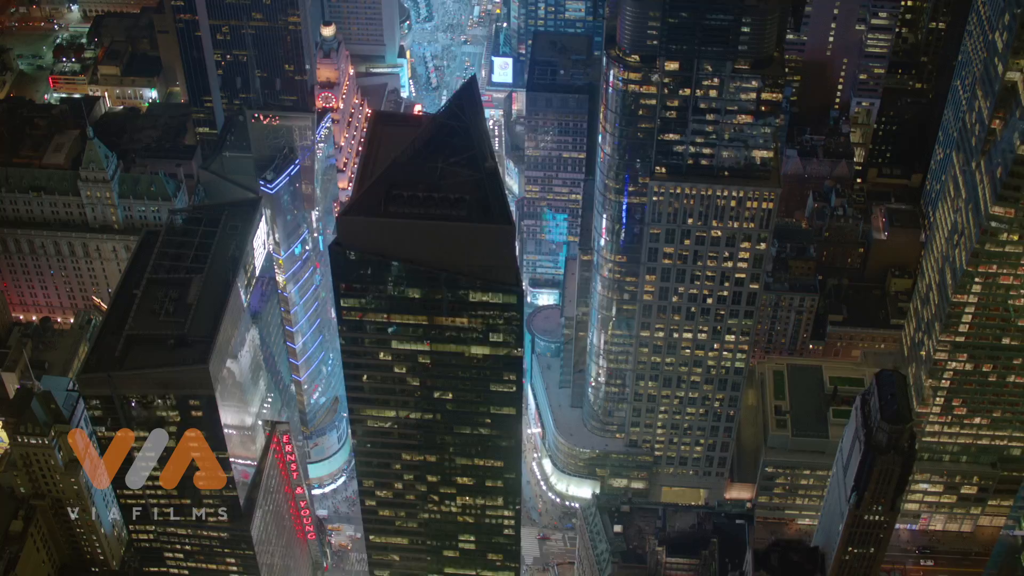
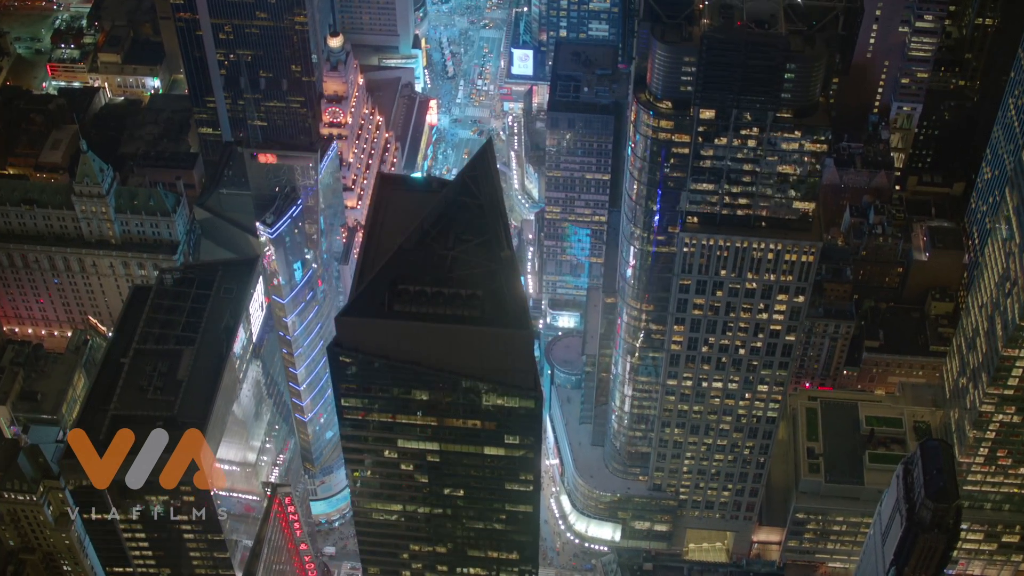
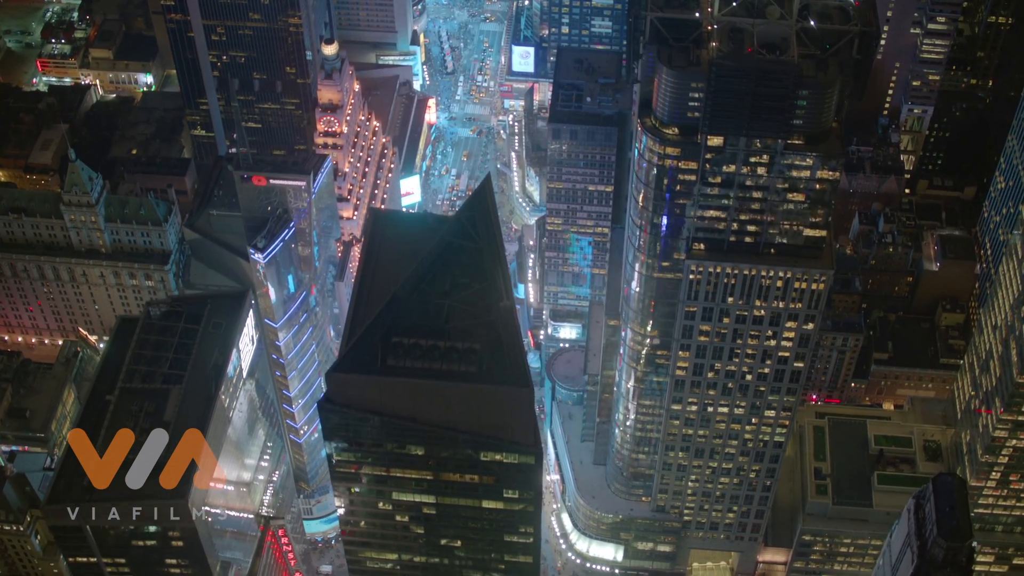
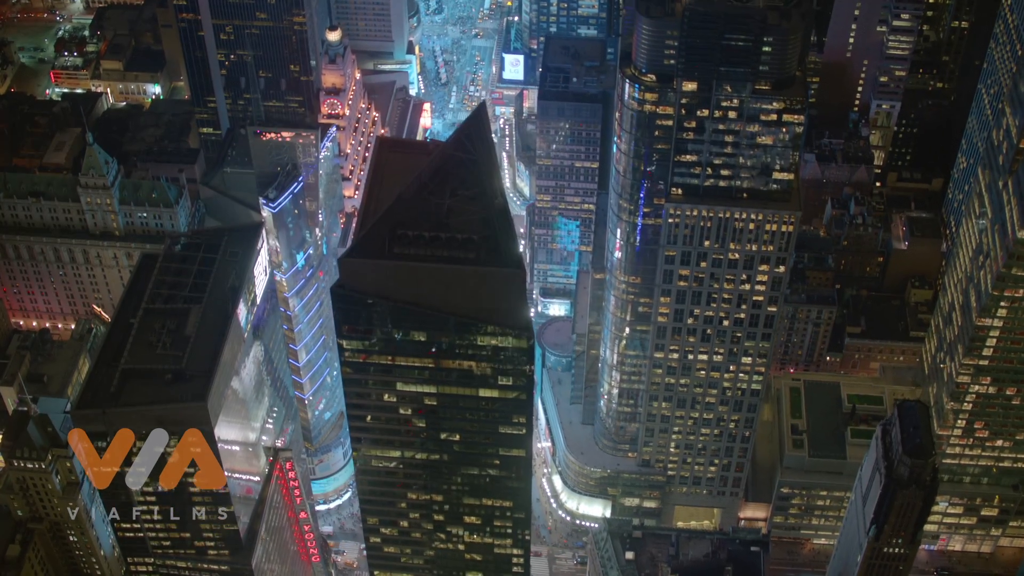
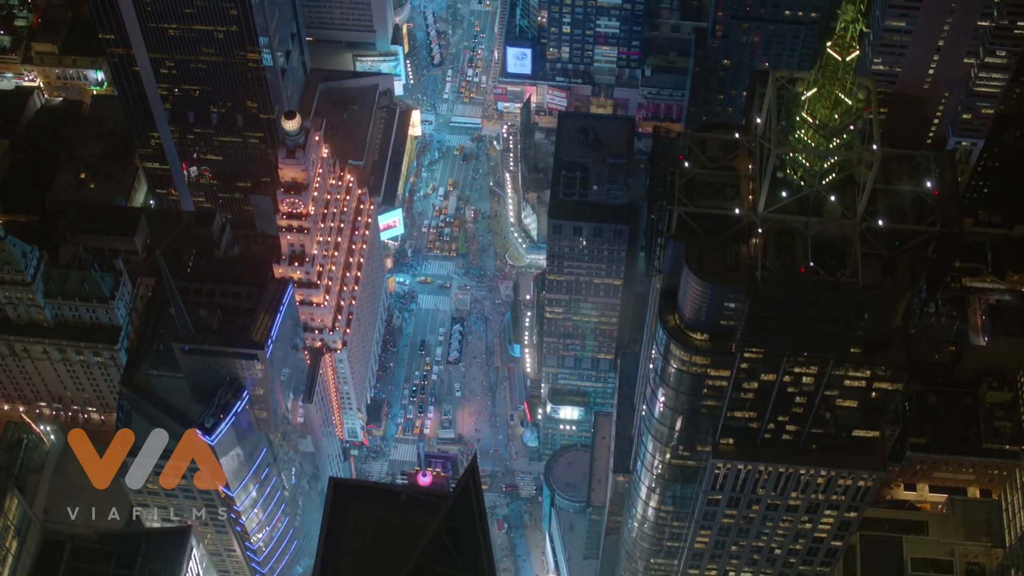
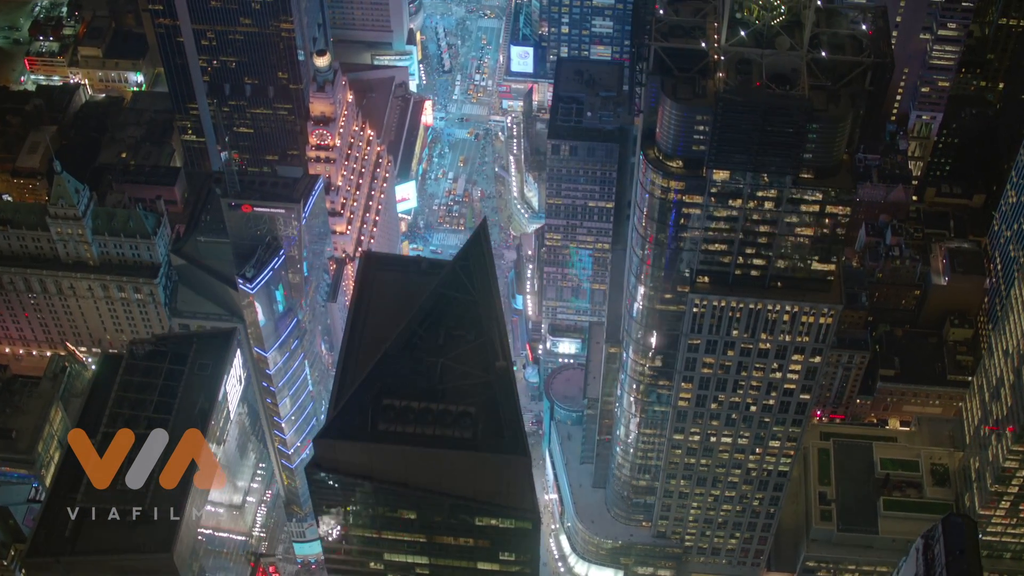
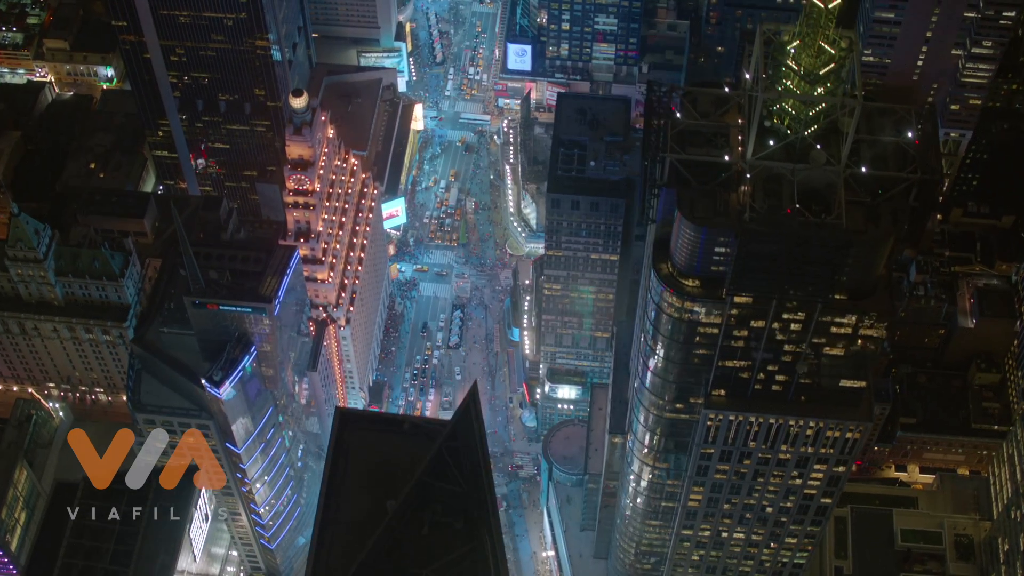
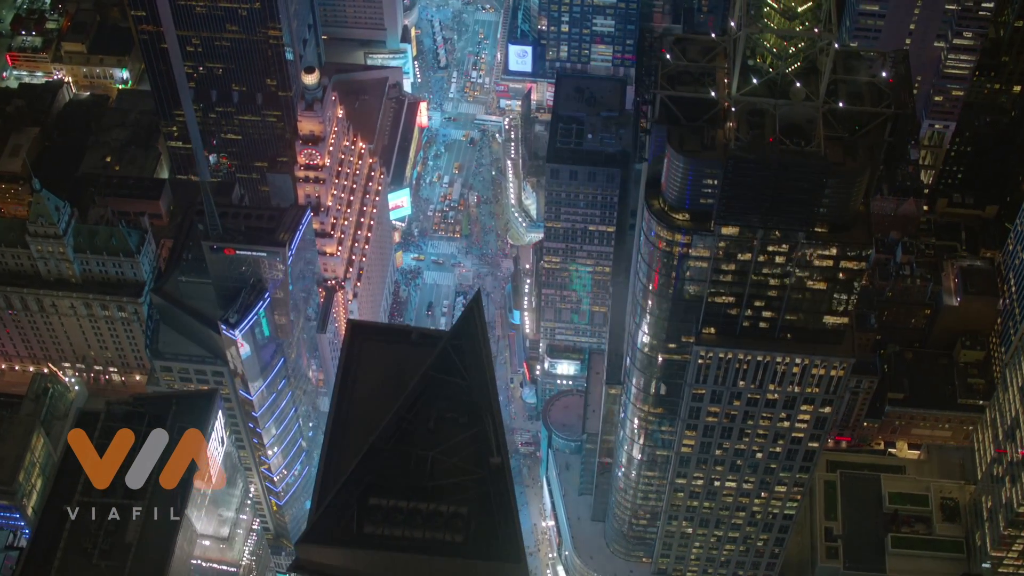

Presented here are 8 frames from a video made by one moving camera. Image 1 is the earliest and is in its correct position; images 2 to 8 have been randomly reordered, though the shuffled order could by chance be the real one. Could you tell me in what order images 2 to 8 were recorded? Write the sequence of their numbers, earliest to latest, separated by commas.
4, 2, 3, 6, 8, 7, 5
